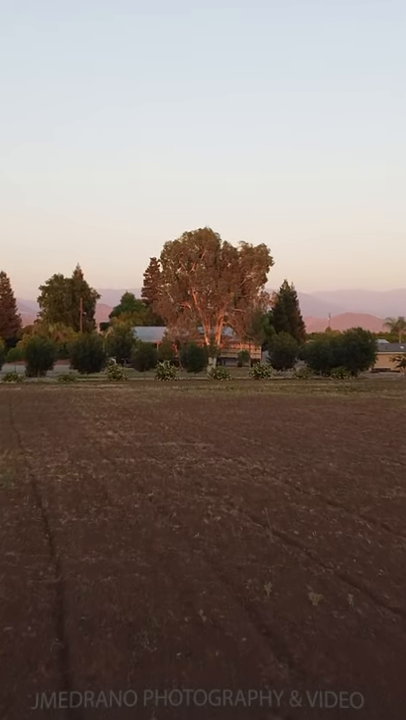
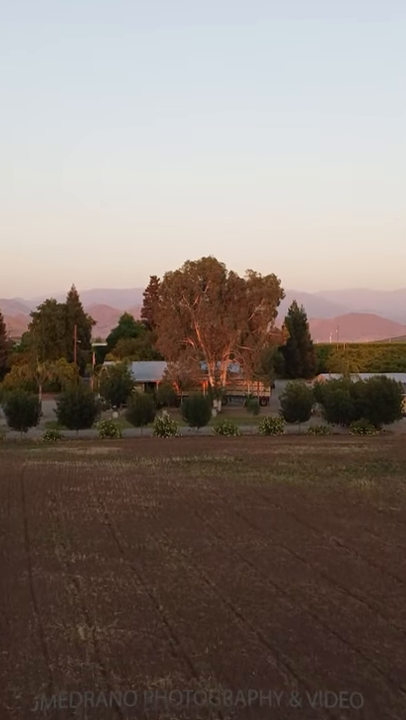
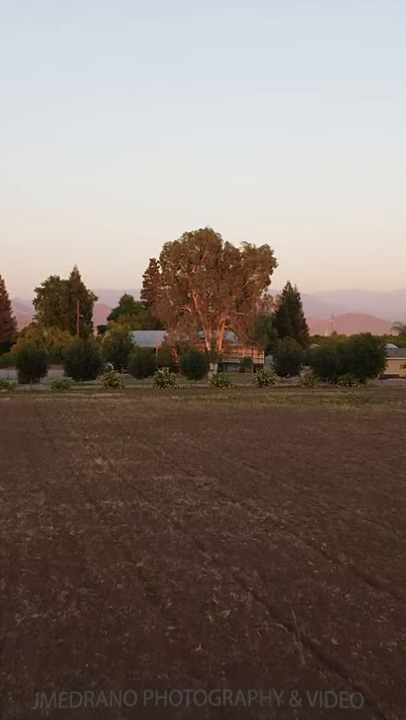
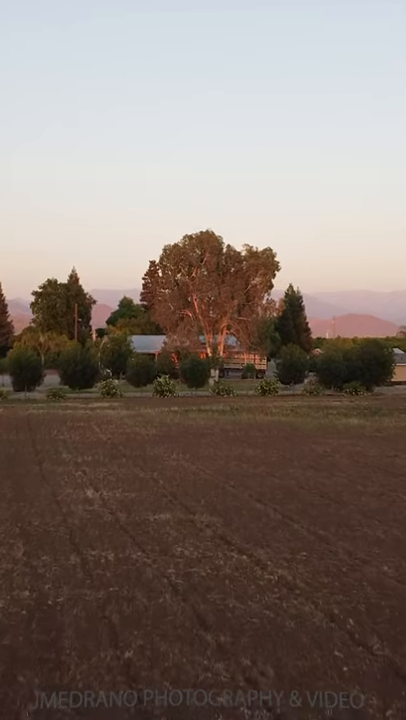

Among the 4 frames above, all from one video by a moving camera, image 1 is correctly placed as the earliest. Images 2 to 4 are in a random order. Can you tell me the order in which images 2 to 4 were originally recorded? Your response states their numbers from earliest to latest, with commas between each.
3, 4, 2
